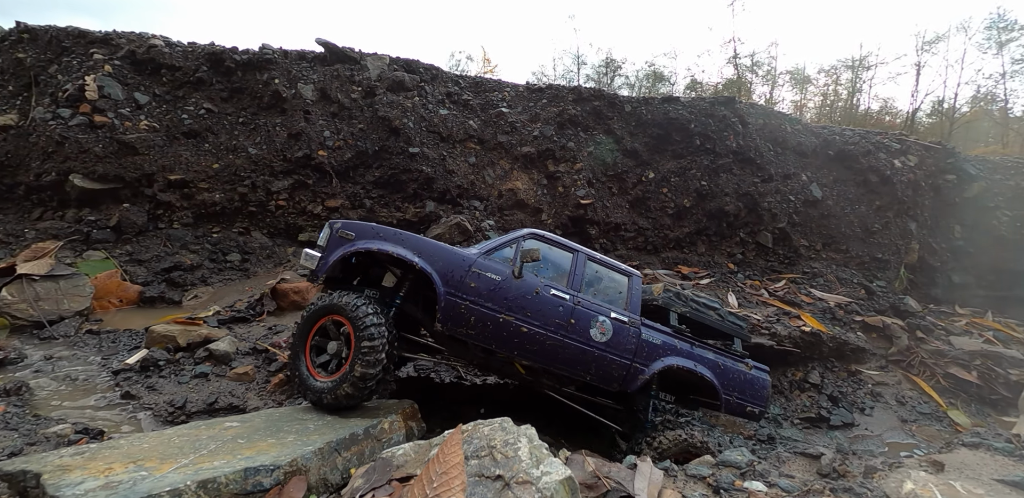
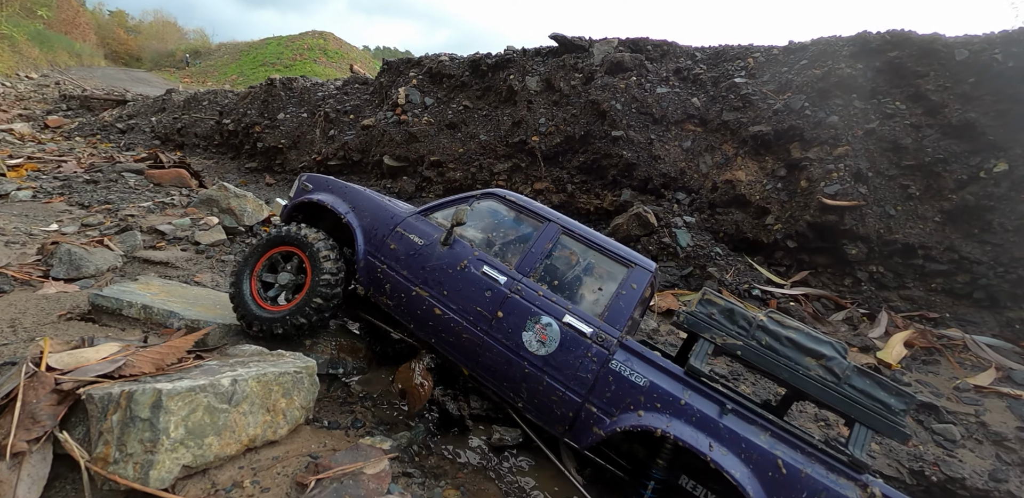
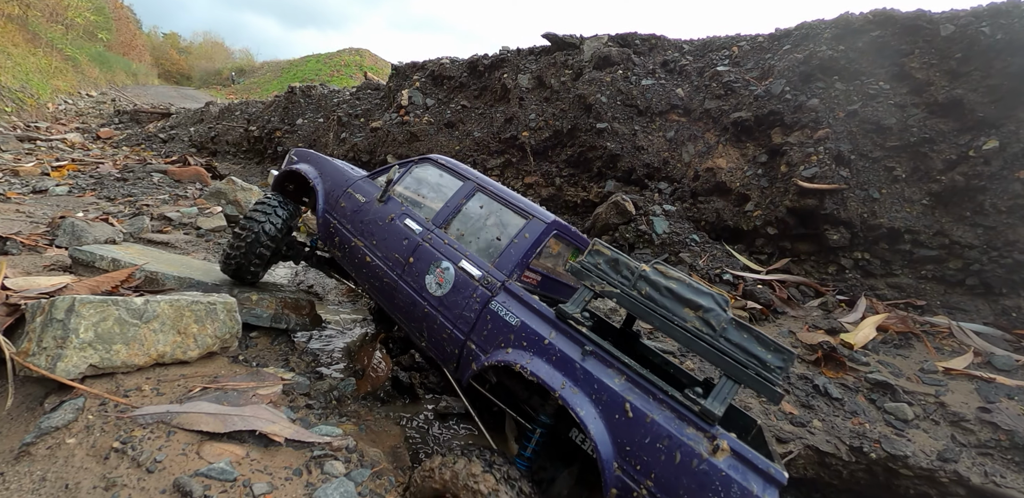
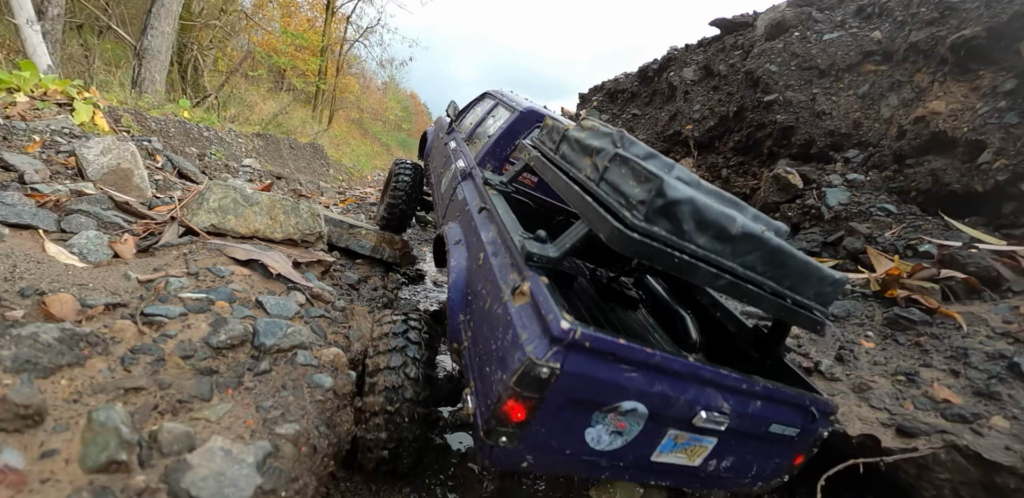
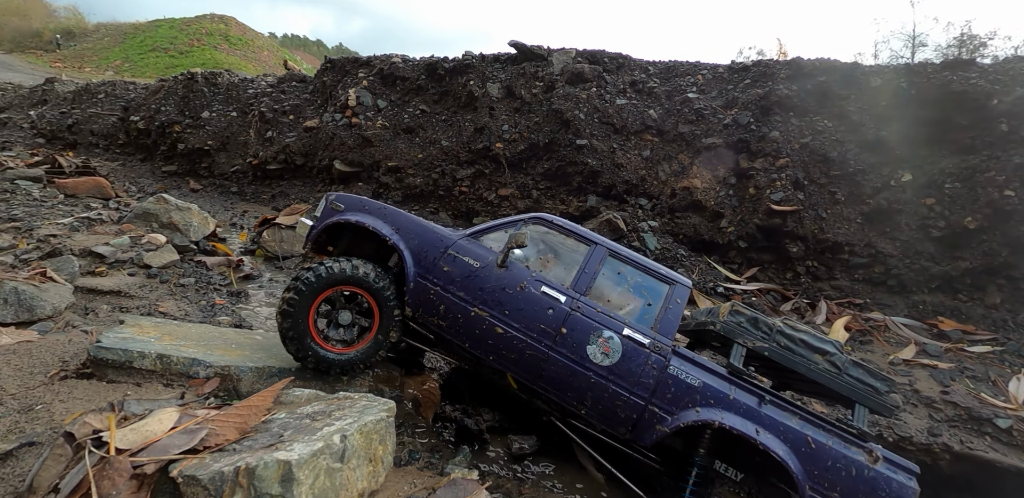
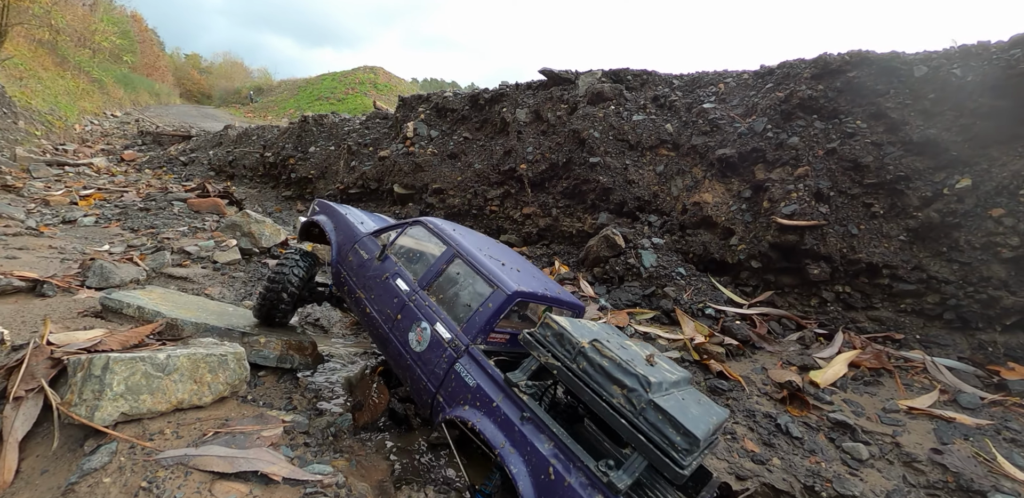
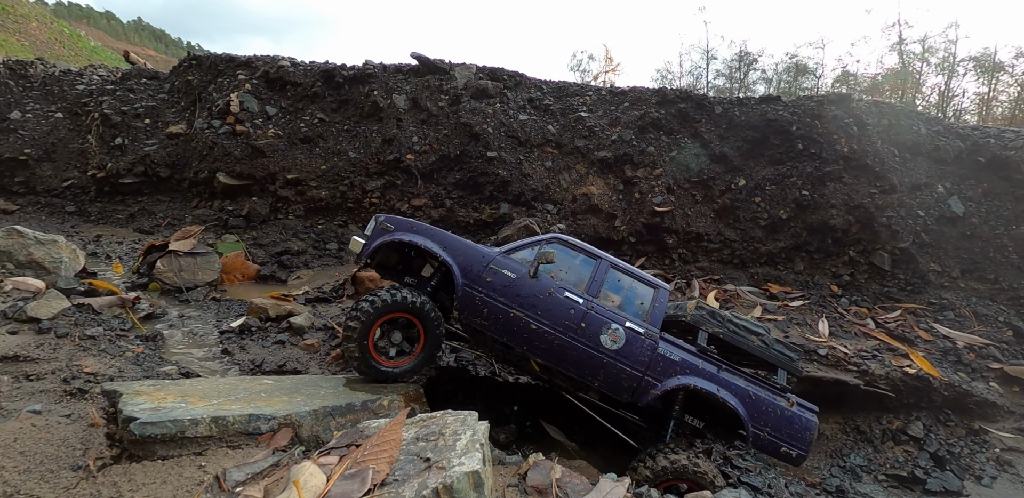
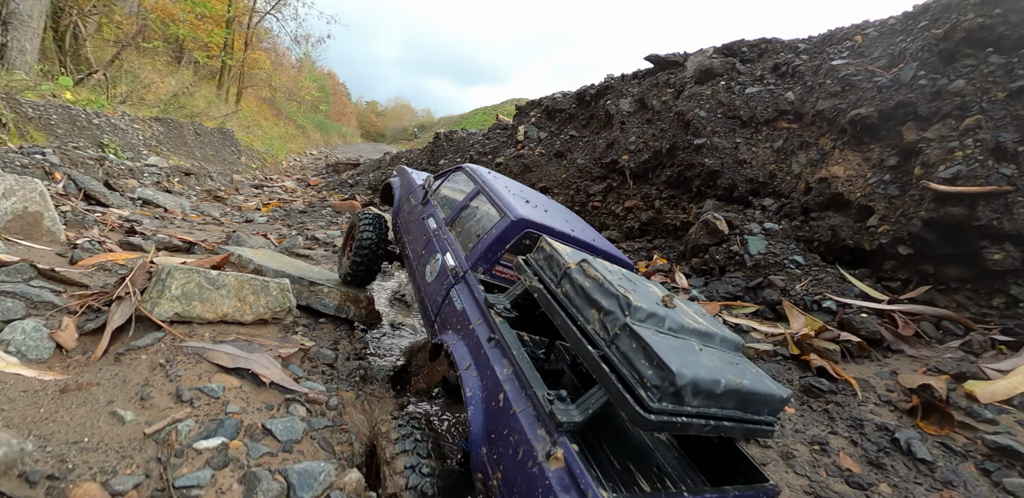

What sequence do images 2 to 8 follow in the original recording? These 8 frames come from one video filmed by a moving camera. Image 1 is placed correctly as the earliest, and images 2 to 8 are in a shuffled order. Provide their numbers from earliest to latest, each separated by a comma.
7, 5, 2, 3, 6, 8, 4
